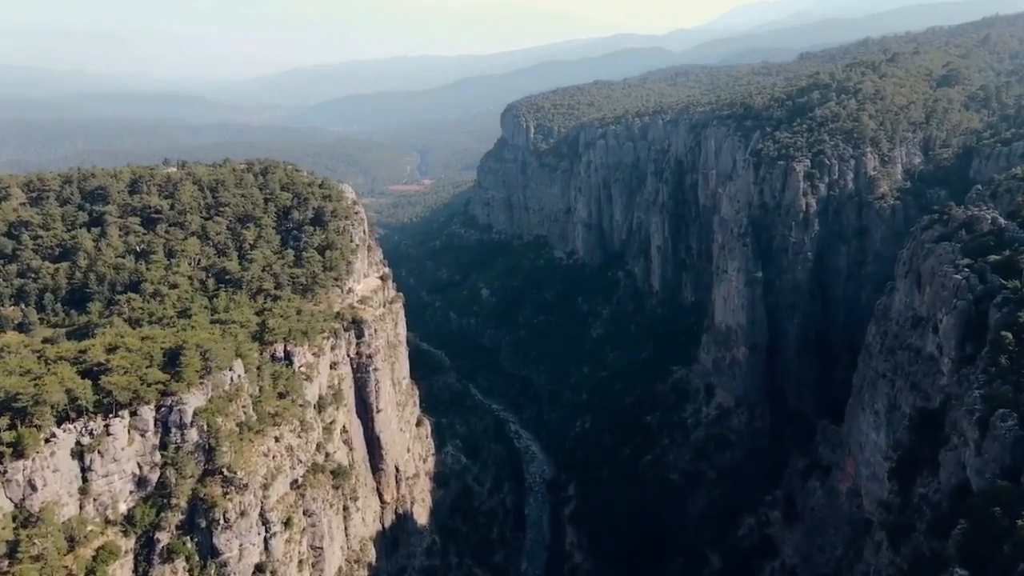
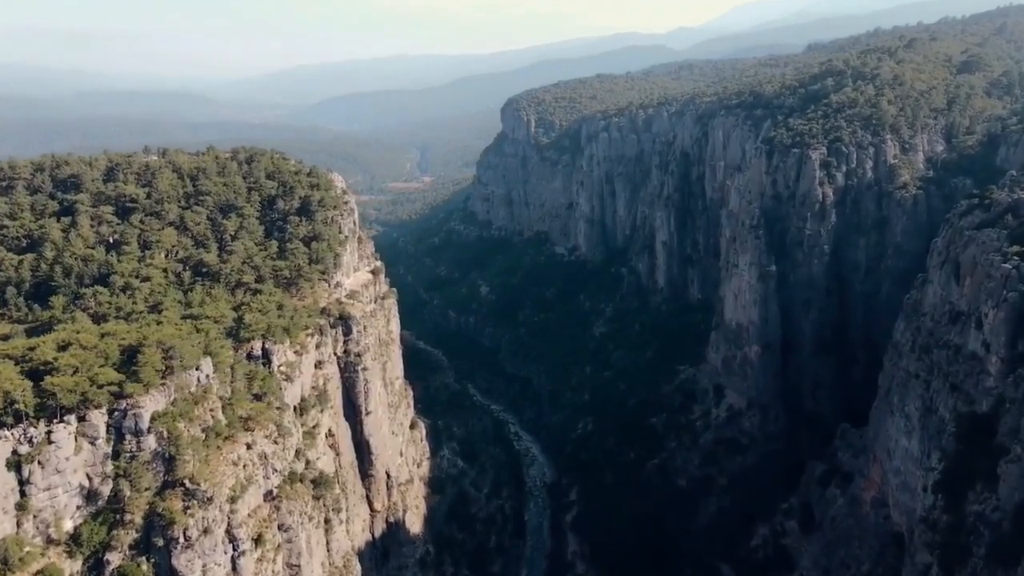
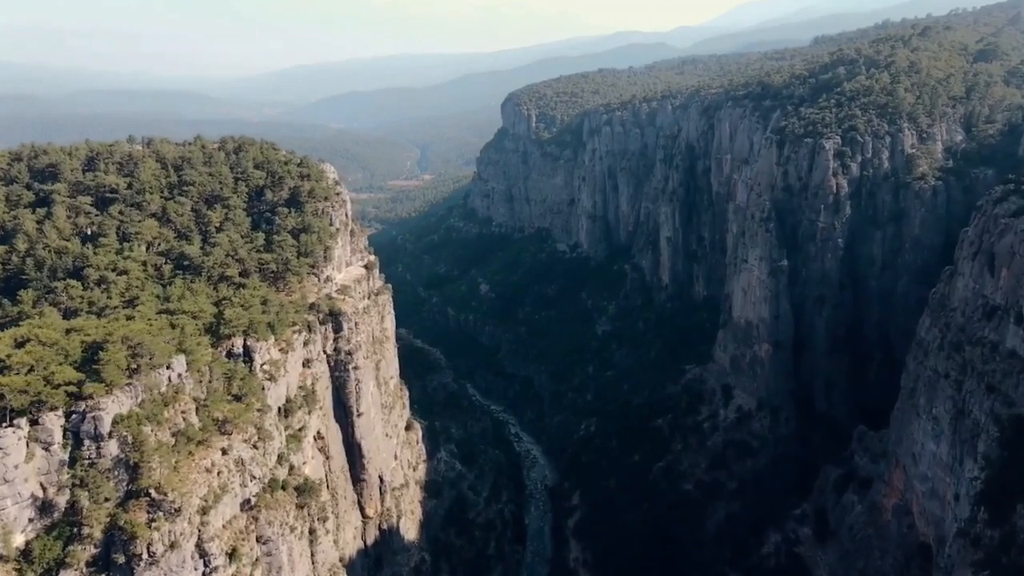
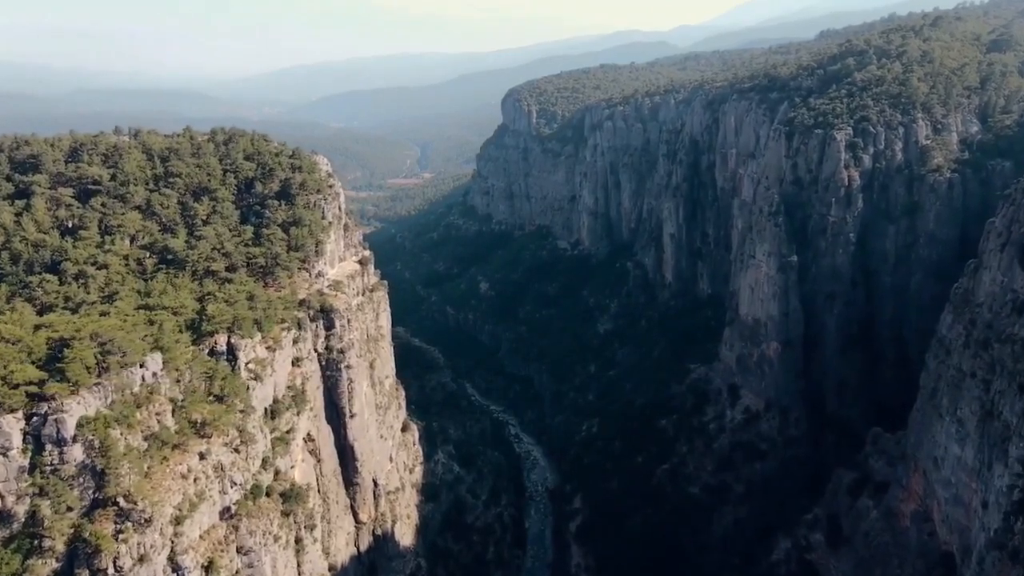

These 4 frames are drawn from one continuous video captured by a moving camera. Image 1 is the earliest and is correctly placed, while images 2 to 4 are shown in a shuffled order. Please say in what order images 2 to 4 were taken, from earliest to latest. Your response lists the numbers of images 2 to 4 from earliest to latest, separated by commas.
2, 3, 4
